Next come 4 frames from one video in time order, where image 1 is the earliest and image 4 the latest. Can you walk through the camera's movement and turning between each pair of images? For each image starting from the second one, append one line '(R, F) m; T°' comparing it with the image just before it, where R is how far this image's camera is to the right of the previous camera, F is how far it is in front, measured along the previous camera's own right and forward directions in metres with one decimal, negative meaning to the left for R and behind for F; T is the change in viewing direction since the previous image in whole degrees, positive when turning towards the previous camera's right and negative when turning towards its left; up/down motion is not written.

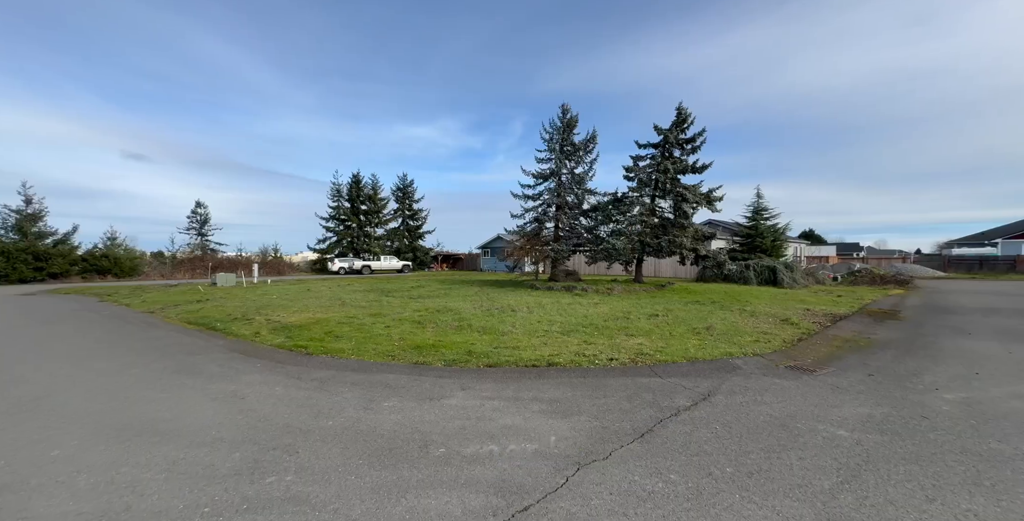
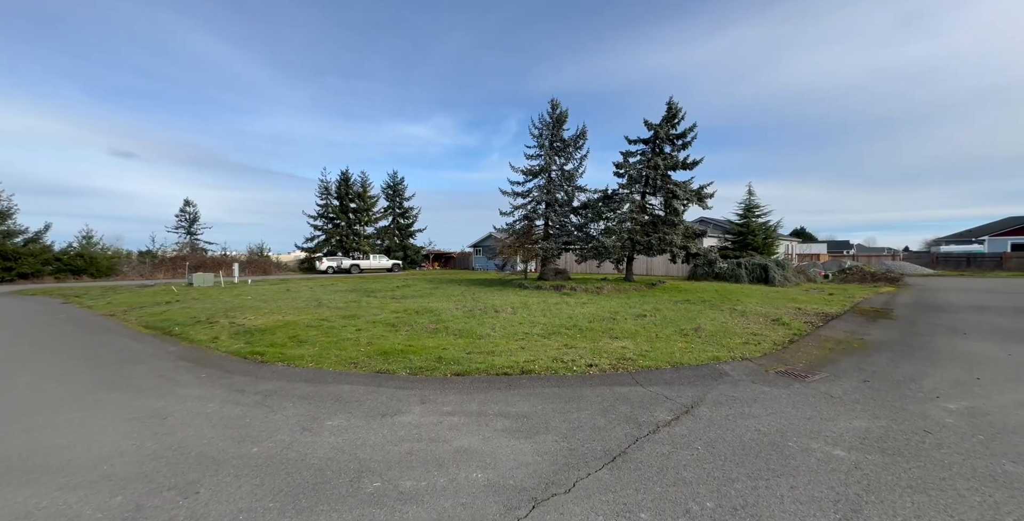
(+0.3, +0.4) m; +1°
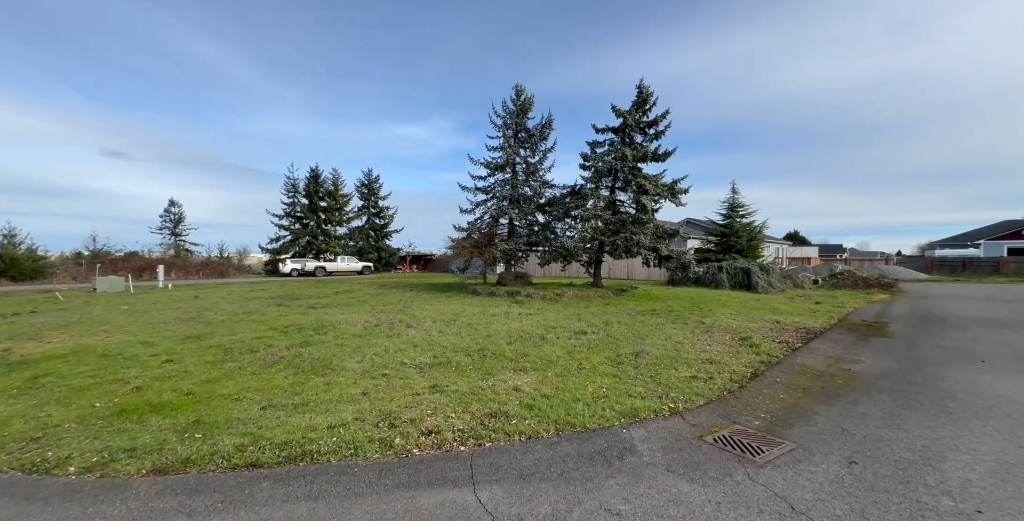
(+1.8, +1.9) m; +1°
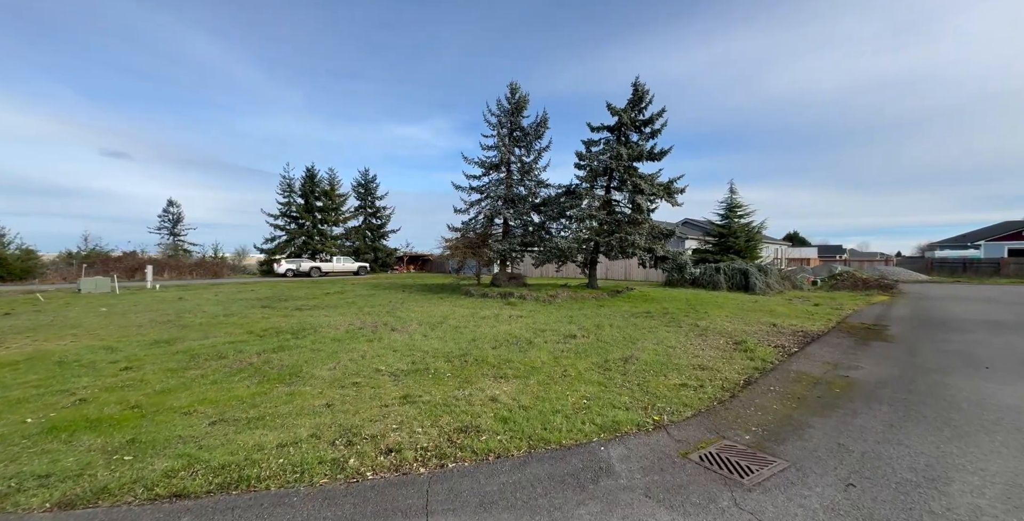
(+0.3, +0.3) m; 0°
